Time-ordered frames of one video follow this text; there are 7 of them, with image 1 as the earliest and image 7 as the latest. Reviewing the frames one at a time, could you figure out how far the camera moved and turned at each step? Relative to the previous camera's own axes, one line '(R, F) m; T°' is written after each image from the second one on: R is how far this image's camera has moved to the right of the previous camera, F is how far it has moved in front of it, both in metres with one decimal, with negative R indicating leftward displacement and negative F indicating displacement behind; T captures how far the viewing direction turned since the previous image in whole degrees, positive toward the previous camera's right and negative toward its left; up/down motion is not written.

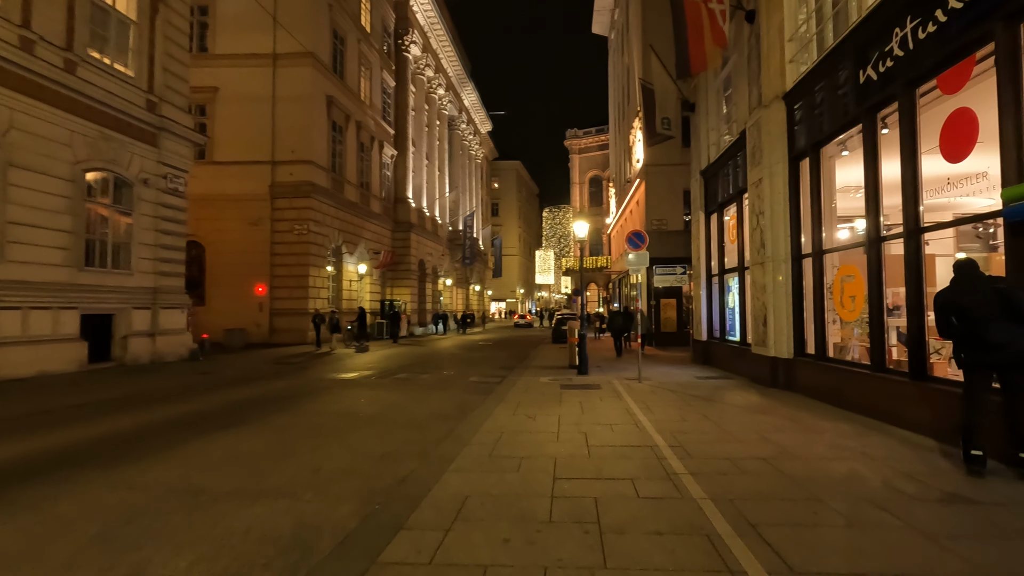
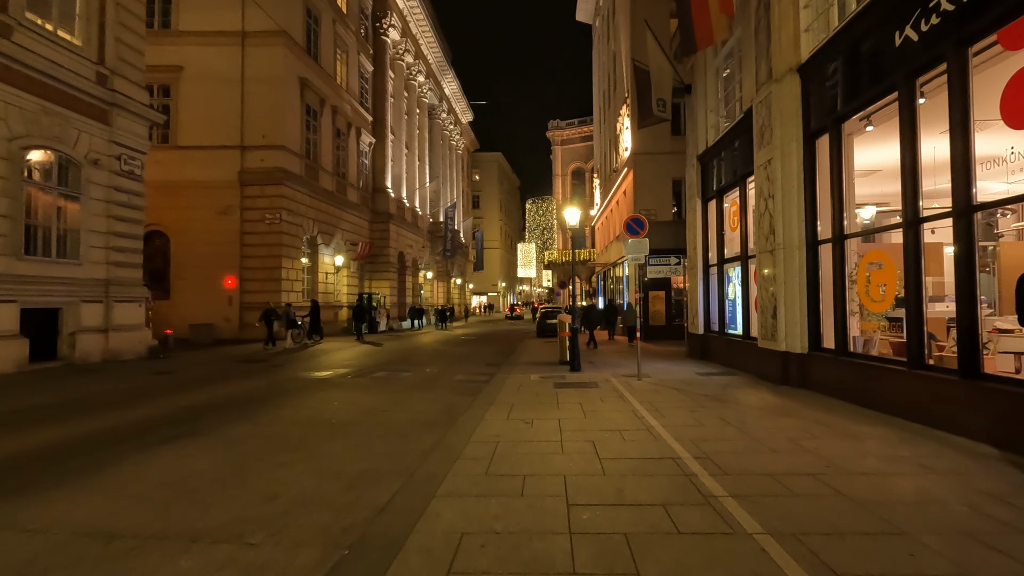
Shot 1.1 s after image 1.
(-0.2, +1.1) m; +2°
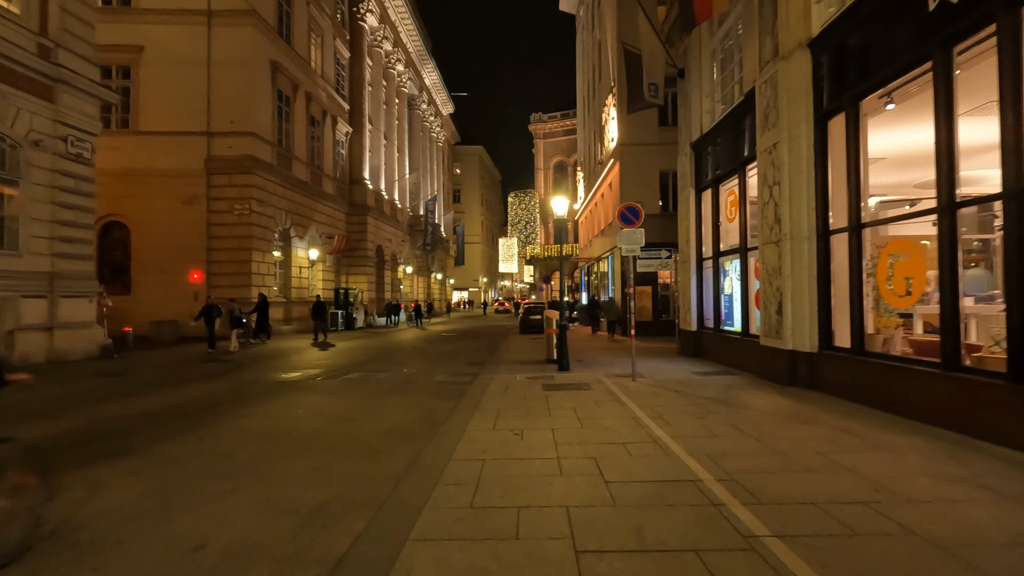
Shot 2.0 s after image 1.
(-0.1, +1.0) m; +2°
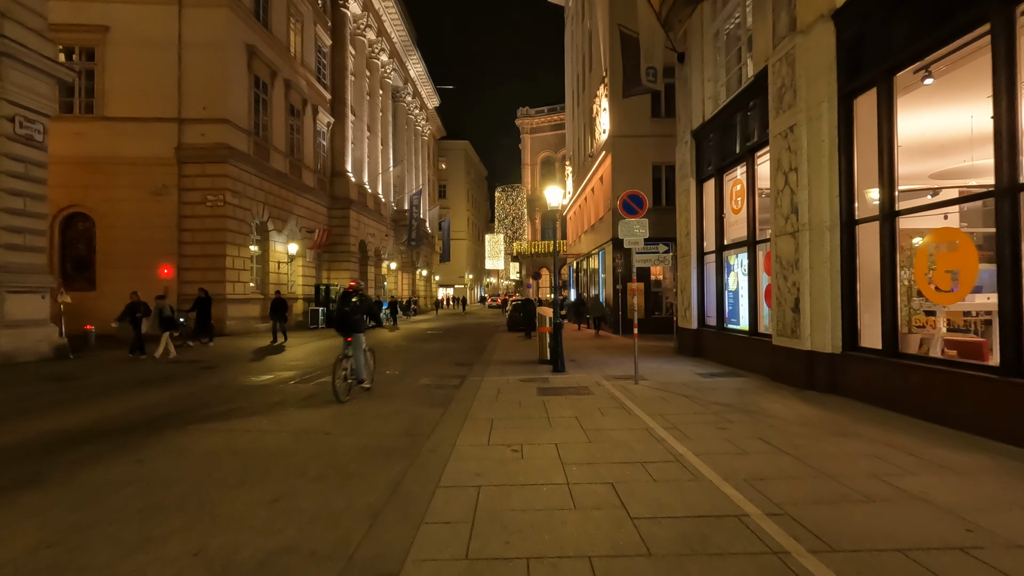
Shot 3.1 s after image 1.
(-0.1, +1.0) m; +2°
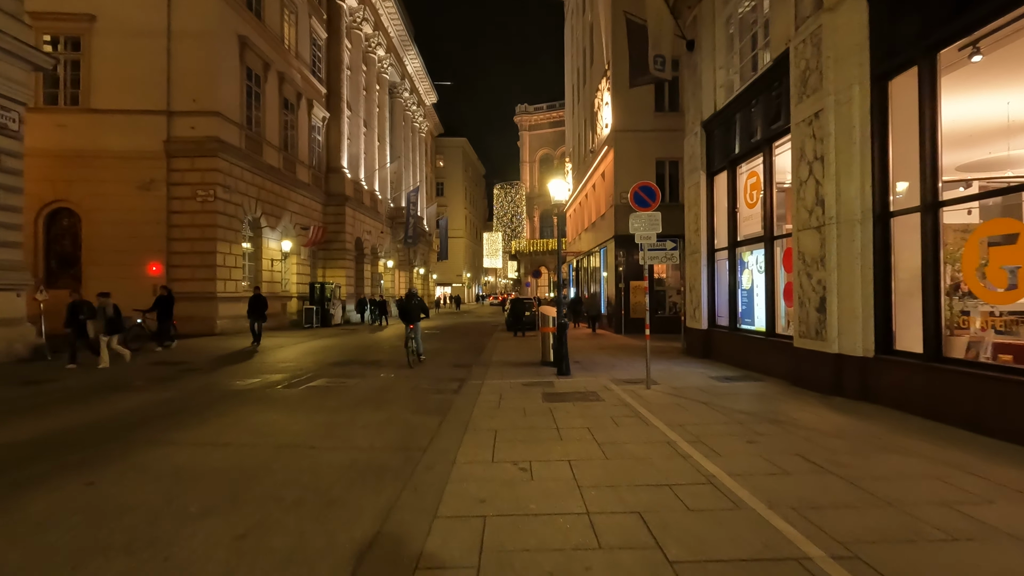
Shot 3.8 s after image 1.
(-0.1, +0.7) m; 0°
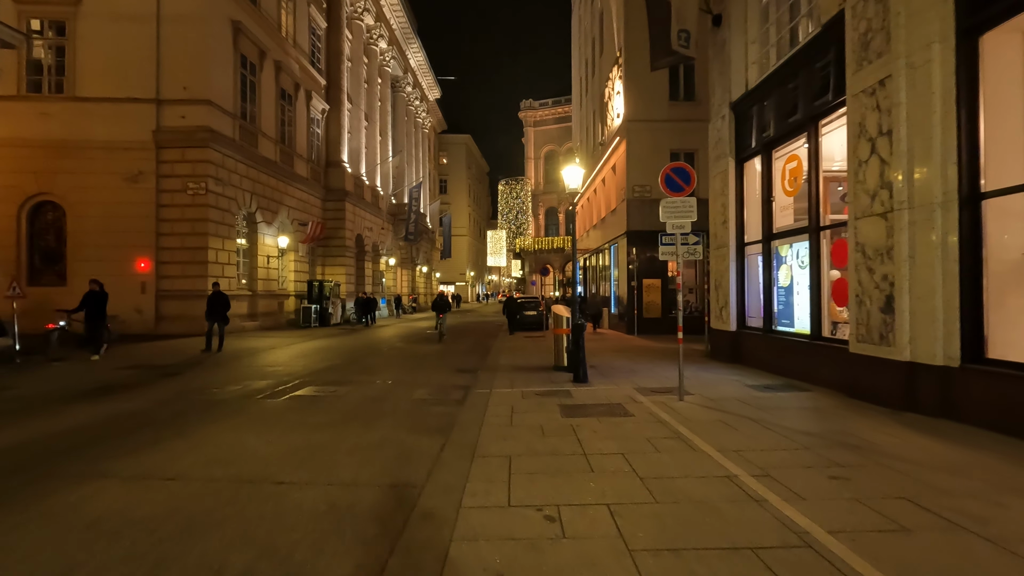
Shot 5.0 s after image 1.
(-0.2, +1.3) m; 0°
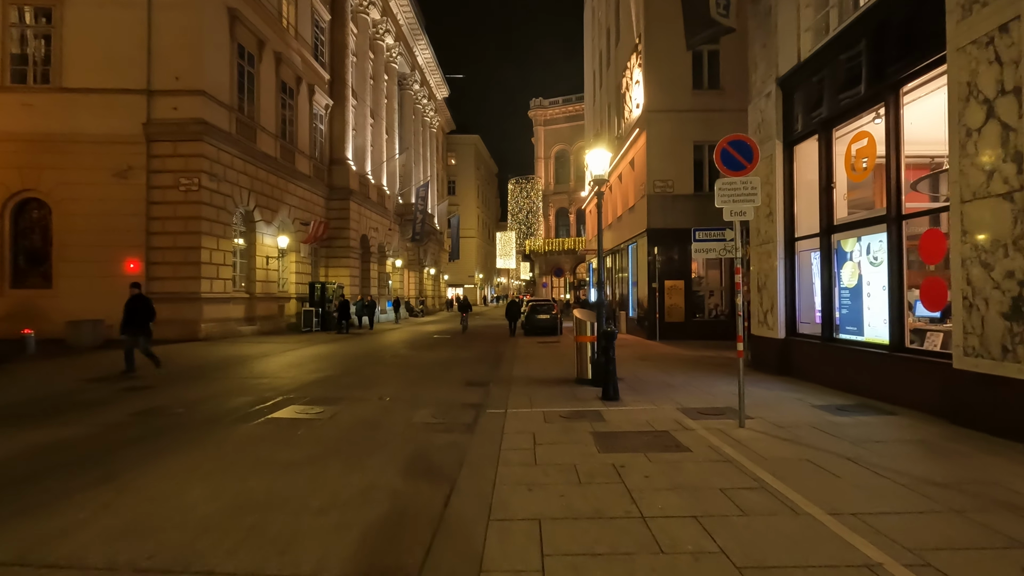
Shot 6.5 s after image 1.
(-0.2, +1.6) m; -1°
